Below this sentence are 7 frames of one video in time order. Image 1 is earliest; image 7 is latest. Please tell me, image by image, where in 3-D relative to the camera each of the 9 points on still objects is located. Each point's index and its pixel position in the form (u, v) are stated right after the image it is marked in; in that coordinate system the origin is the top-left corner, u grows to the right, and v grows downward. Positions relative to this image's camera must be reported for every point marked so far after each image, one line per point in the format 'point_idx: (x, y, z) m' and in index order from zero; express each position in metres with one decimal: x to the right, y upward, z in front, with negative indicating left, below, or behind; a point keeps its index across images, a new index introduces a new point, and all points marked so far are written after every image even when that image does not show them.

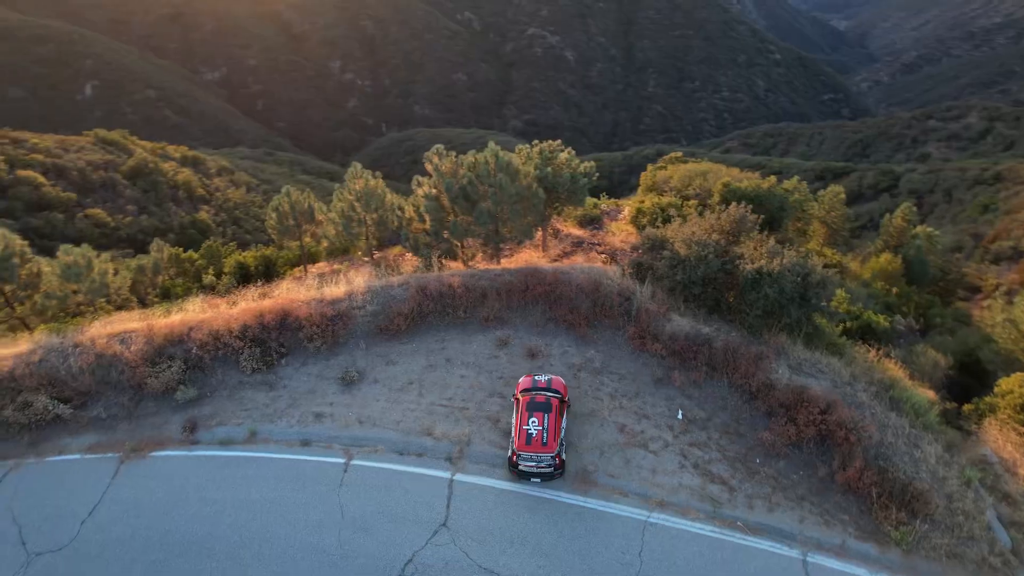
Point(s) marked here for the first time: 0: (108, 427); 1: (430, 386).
0: (-7.1, -2.4, +11.7) m
1: (-1.5, -1.8, +12.0) m
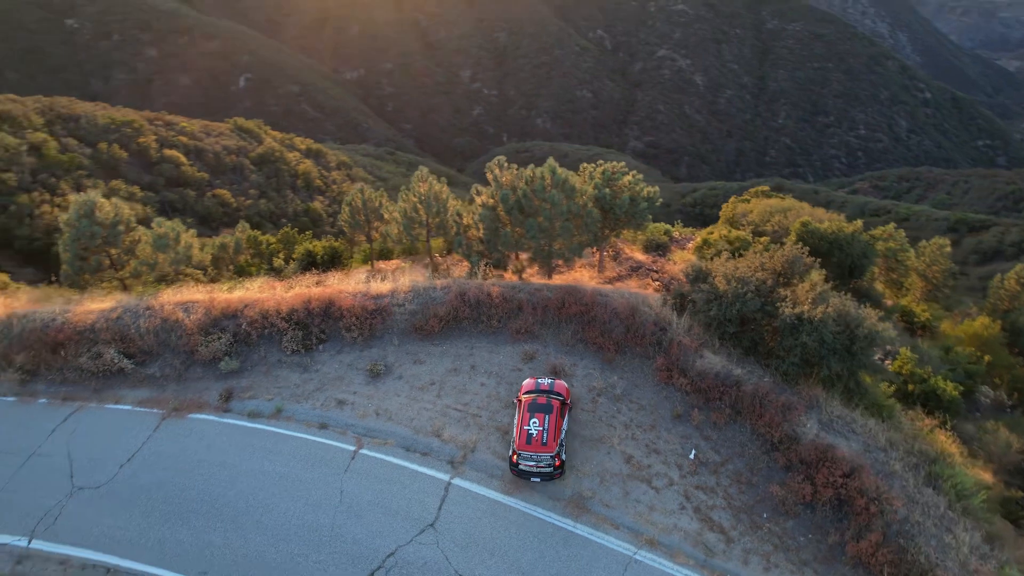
0: (-6.8, -1.8, +12.8) m
1: (-1.2, -1.9, +12.3) m
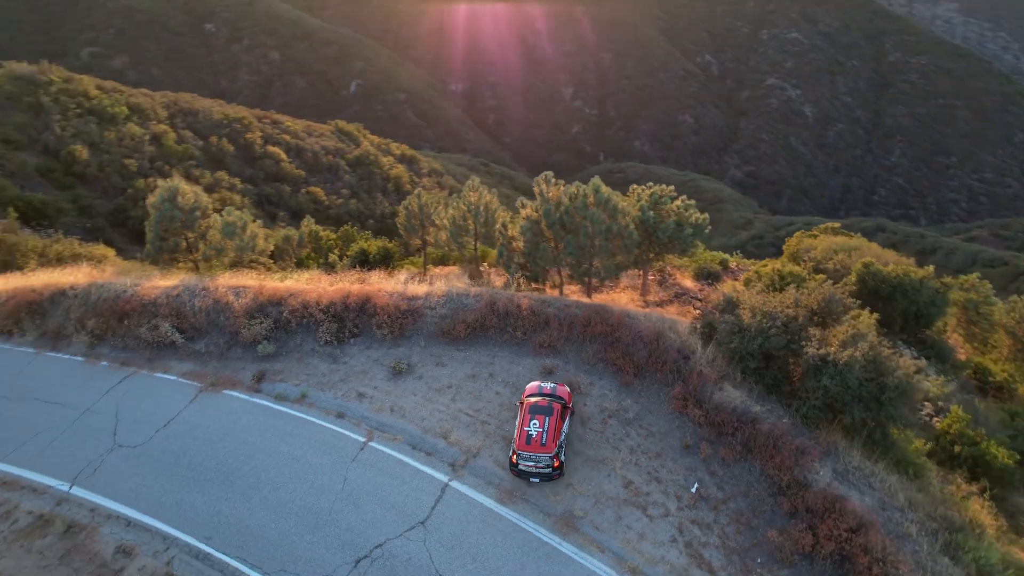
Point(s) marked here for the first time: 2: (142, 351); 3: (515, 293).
0: (-6.4, -1.5, +13.8) m
1: (-0.9, -2.0, +12.6) m
2: (-7.8, -1.3, +14.1) m
3: (0.0, -0.1, +14.6) m
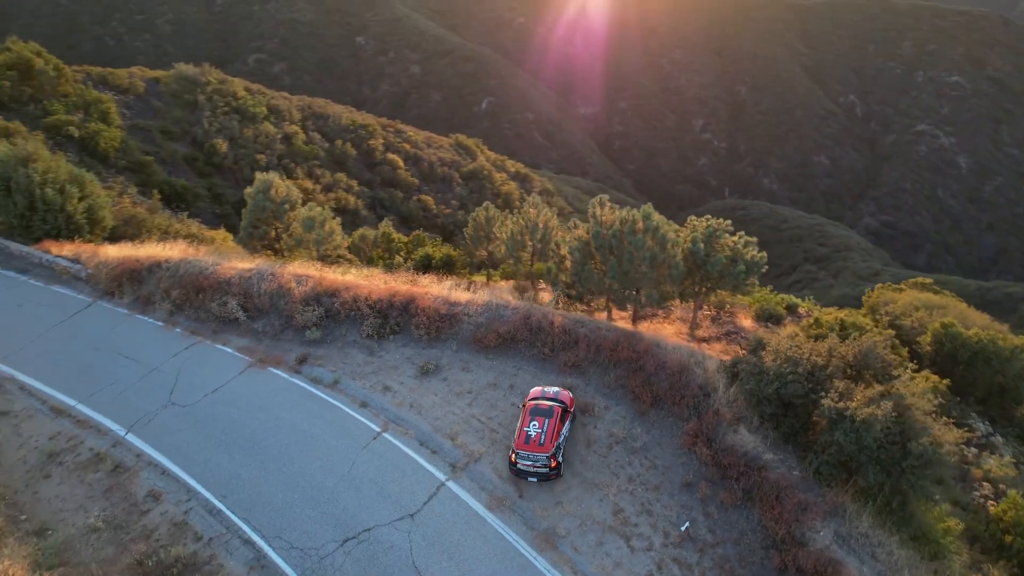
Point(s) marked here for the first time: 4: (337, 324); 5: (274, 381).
0: (-5.7, -1.1, +15.1) m
1: (-0.6, -2.2, +12.9) m
2: (-7.0, -0.8, +15.6) m
3: (+0.9, -0.5, +14.8) m
4: (-3.9, -0.8, +15.0) m
5: (-4.9, -1.9, +13.8) m
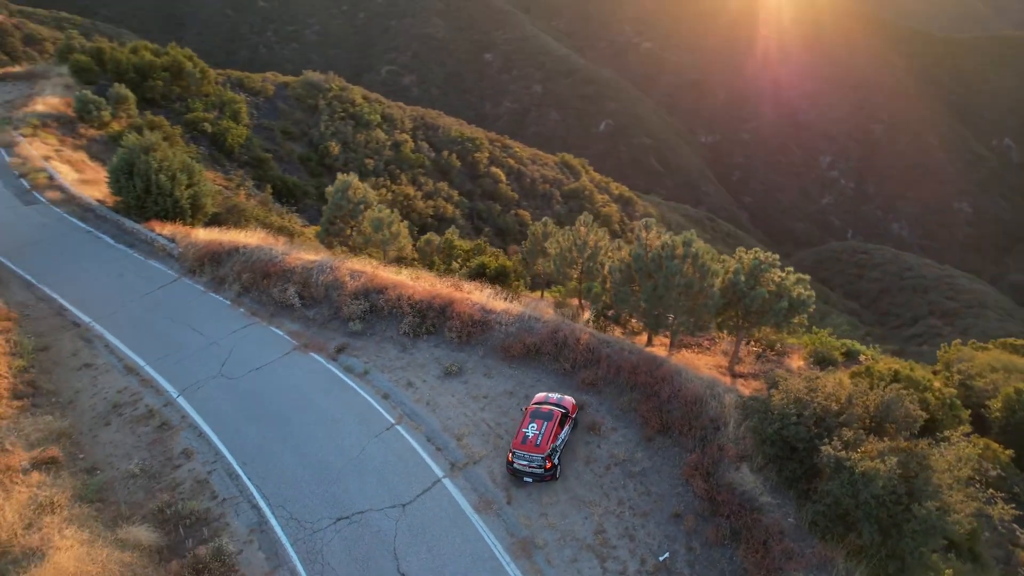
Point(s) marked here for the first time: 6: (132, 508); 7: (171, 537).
0: (-4.9, -0.9, +16.2) m
1: (-0.3, -2.3, +13.2) m
2: (-6.1, -0.5, +16.9) m
3: (+1.6, -0.9, +14.9) m
4: (-3.1, -0.7, +15.9) m
5: (-4.4, -1.7, +14.8) m
6: (-6.5, -3.8, +11.5) m
7: (-5.6, -4.1, +10.9) m
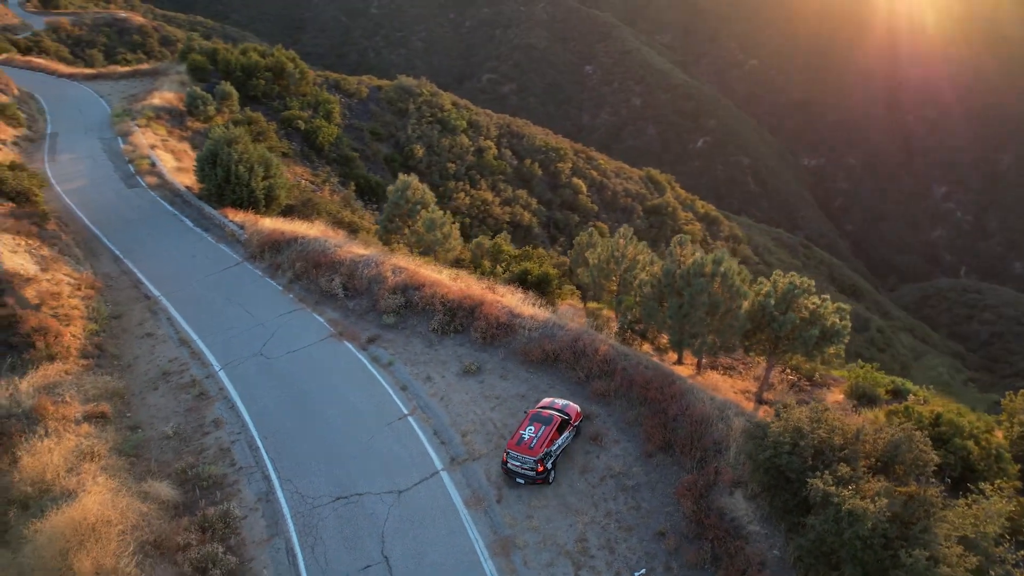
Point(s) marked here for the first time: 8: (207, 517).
0: (-4.2, -0.6, +17.1) m
1: (-0.2, -2.4, +13.5) m
2: (-5.2, -0.2, +17.9) m
3: (+2.1, -1.1, +14.8) m
4: (-2.4, -0.7, +16.5) m
5: (-3.9, -1.5, +15.6) m
6: (-6.6, -3.3, +12.5) m
7: (-5.8, -3.7, +11.9) m
8: (-5.1, -3.9, +11.2) m
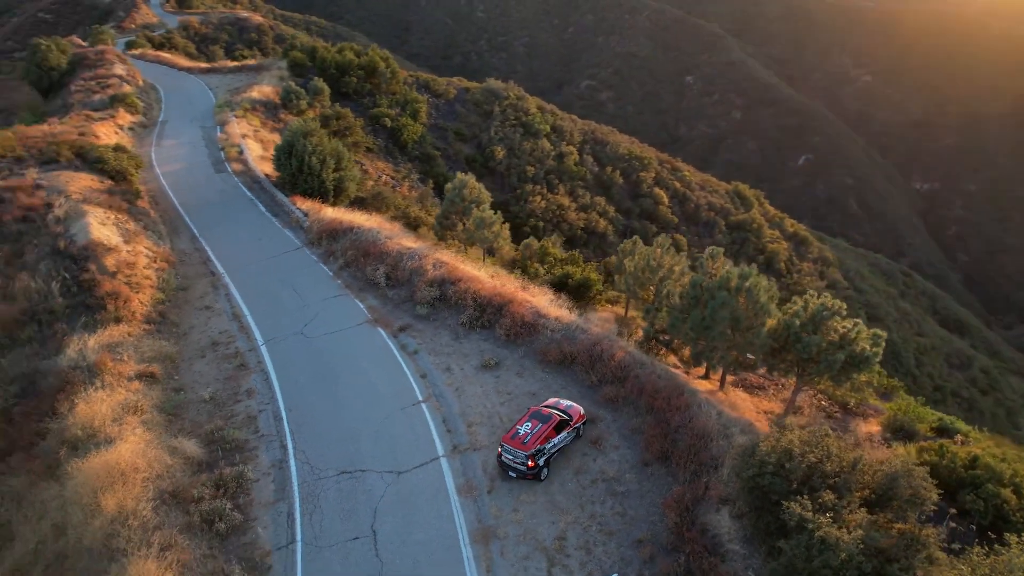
0: (-3.3, -0.4, +17.8) m
1: (0.0, -2.4, +13.8) m
2: (-4.2, +0.2, +18.8) m
3: (+2.5, -1.3, +14.8) m
4: (-1.7, -0.5, +17.1) m
5: (-3.3, -1.2, +16.4) m
6: (-6.5, -2.8, +13.7) m
7: (-5.8, -3.2, +12.9) m
8: (-5.3, -3.4, +12.2) m
